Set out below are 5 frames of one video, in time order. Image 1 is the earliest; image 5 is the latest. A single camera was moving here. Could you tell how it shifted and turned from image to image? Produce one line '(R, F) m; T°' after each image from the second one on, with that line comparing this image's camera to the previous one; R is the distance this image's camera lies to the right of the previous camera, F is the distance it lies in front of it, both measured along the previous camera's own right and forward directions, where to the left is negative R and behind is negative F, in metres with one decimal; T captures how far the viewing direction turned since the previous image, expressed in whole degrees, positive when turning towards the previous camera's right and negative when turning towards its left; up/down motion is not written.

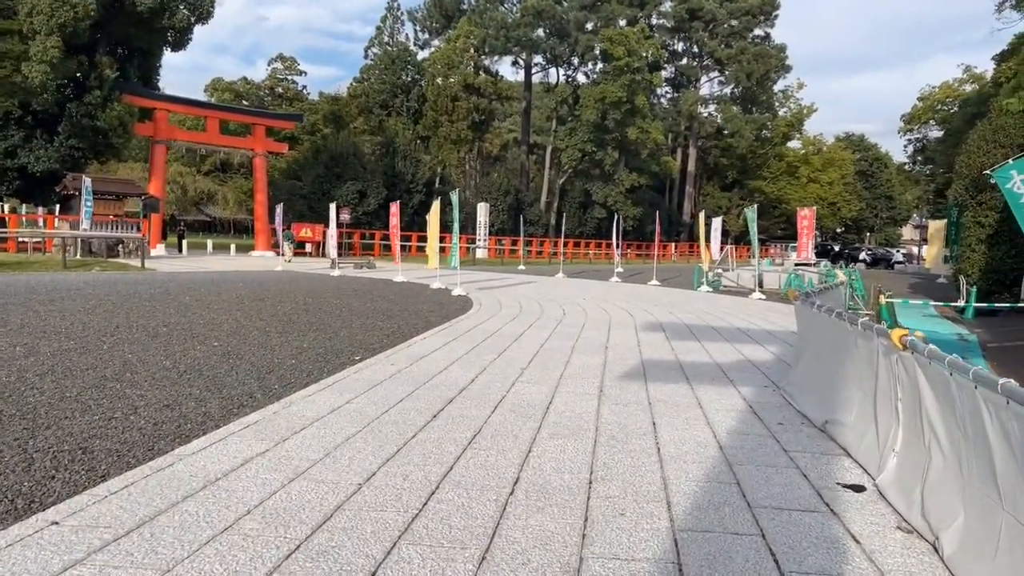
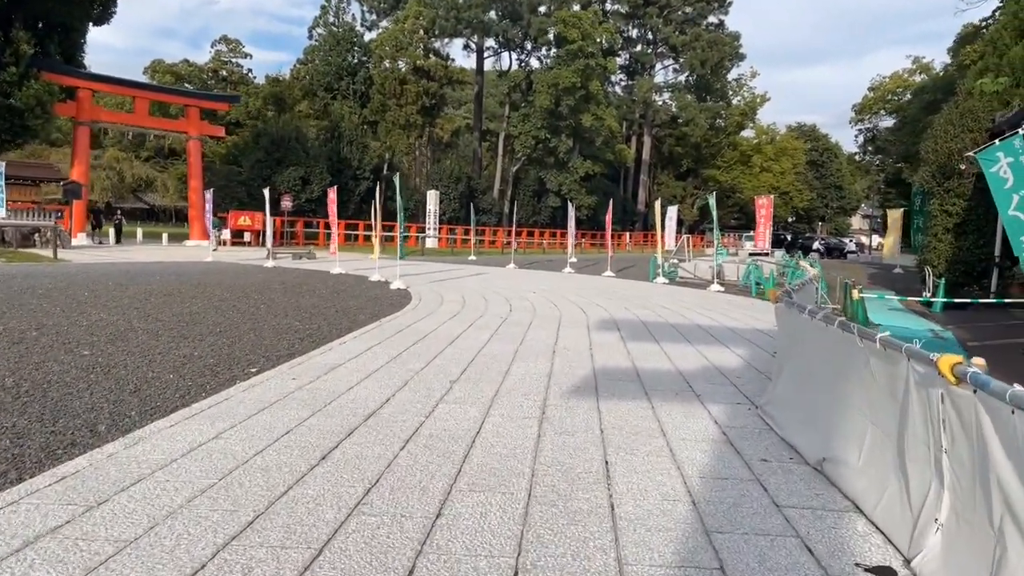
(+0.2, +1.2) m; +3°
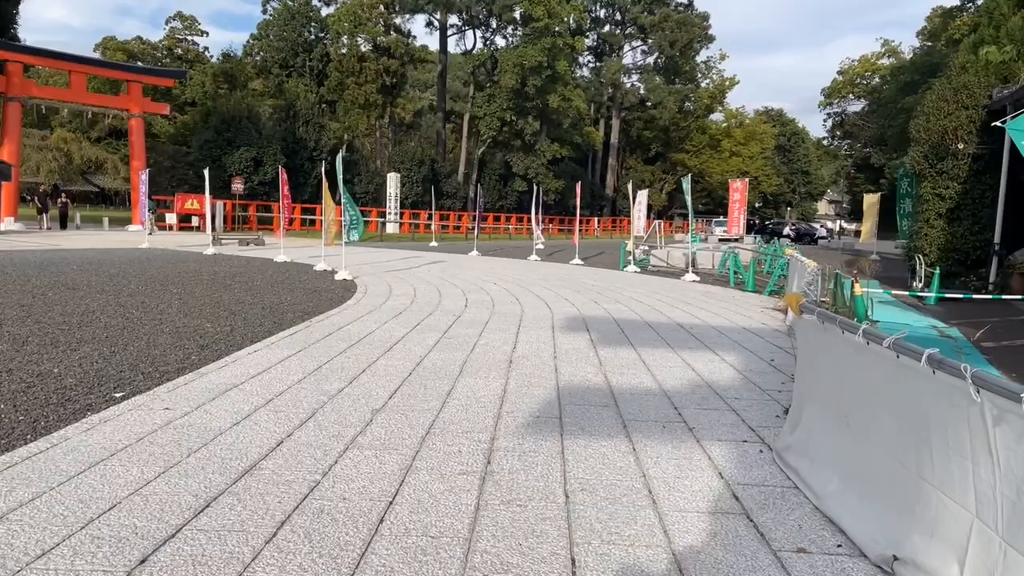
(+0.2, +1.4) m; +2°
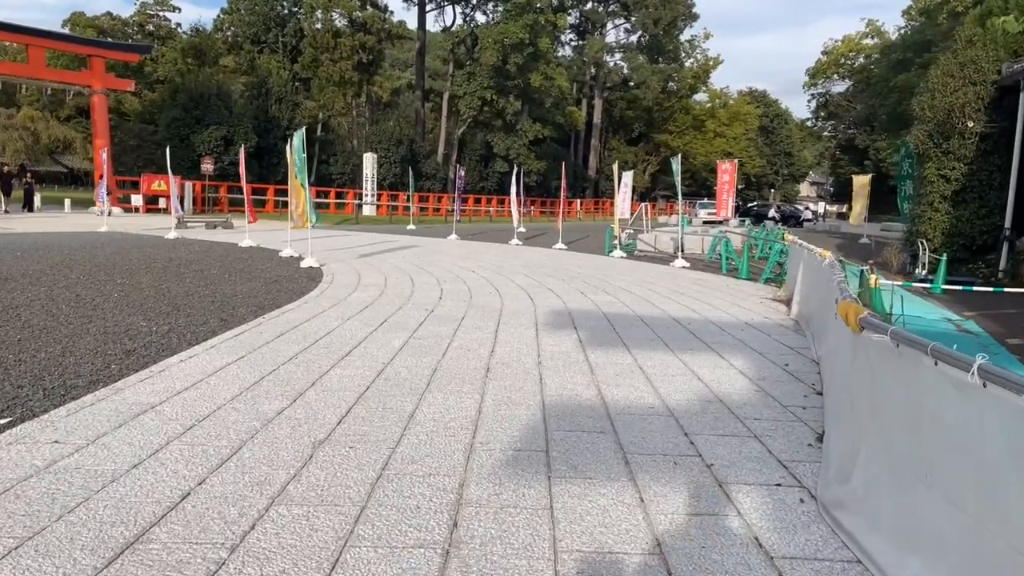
(0.0, +0.9) m; +1°
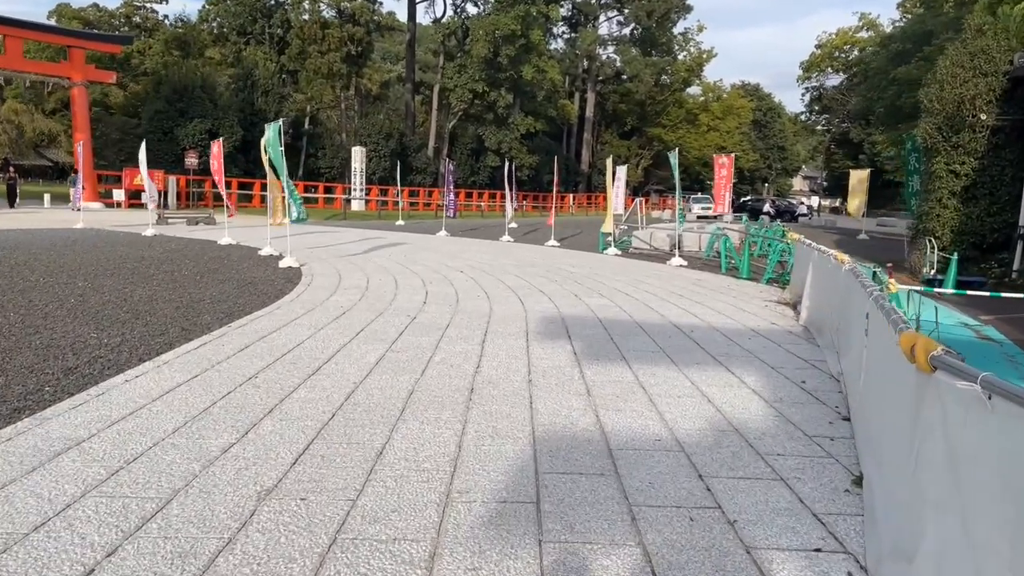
(0.0, +0.6) m; +1°
